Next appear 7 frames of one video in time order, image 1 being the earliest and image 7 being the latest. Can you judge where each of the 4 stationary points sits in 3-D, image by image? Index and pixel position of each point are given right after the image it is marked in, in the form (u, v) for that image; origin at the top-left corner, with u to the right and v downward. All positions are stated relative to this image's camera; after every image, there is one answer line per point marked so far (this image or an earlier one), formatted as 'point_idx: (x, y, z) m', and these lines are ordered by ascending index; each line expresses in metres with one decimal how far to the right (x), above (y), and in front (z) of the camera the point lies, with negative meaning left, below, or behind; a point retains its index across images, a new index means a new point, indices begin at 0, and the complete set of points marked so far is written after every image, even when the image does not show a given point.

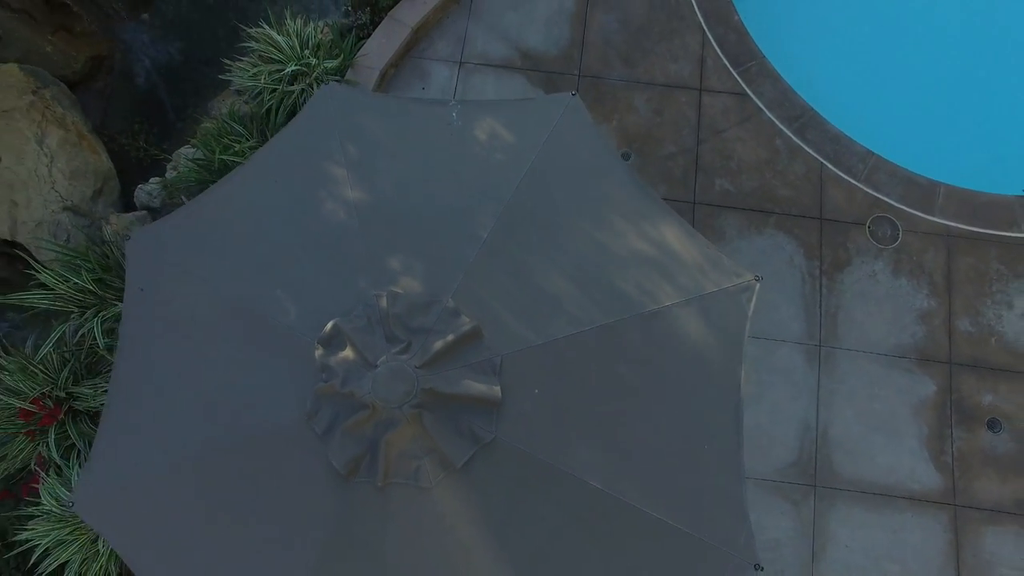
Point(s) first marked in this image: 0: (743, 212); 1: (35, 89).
0: (+2.1, +0.7, +5.4) m
1: (-4.4, +1.9, +5.7) m
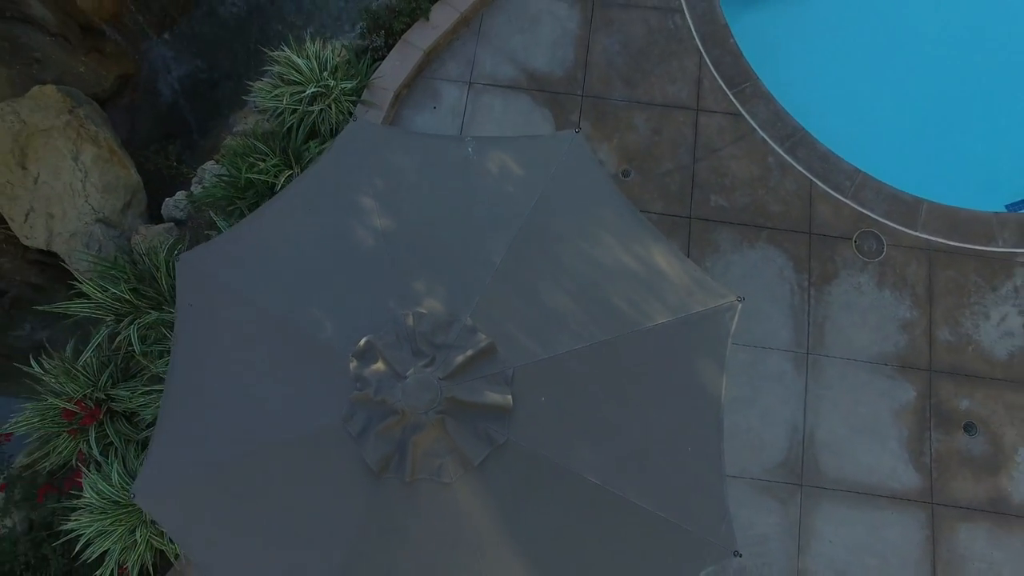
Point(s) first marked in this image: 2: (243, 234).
0: (+2.1, +0.6, +5.7) m
1: (-4.4, +1.8, +6.1) m
2: (-1.5, +0.3, +3.4) m
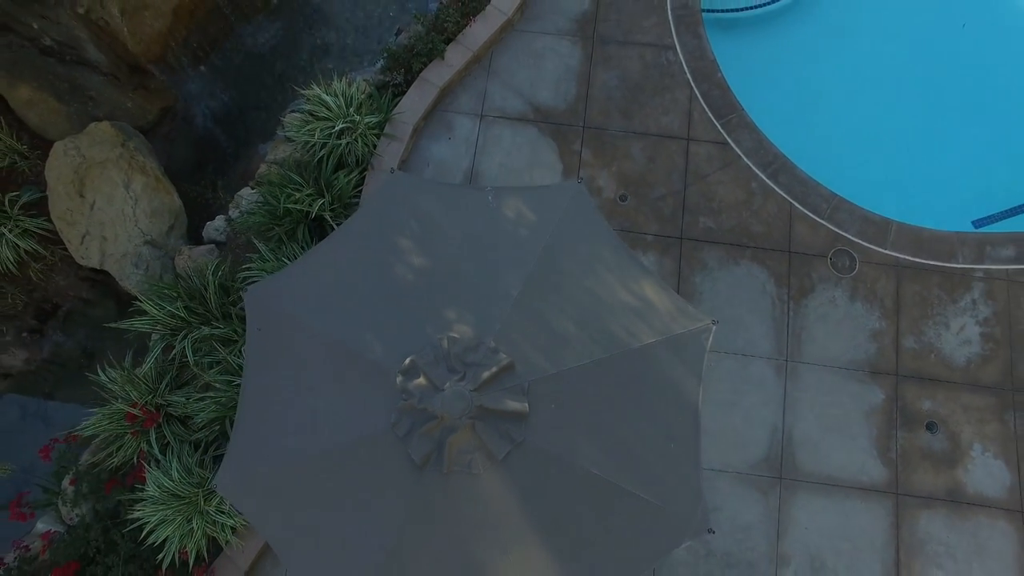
0: (+2.2, +0.4, +6.3) m
1: (-4.3, +1.6, +6.7) m
2: (-1.4, +0.1, +4.0) m
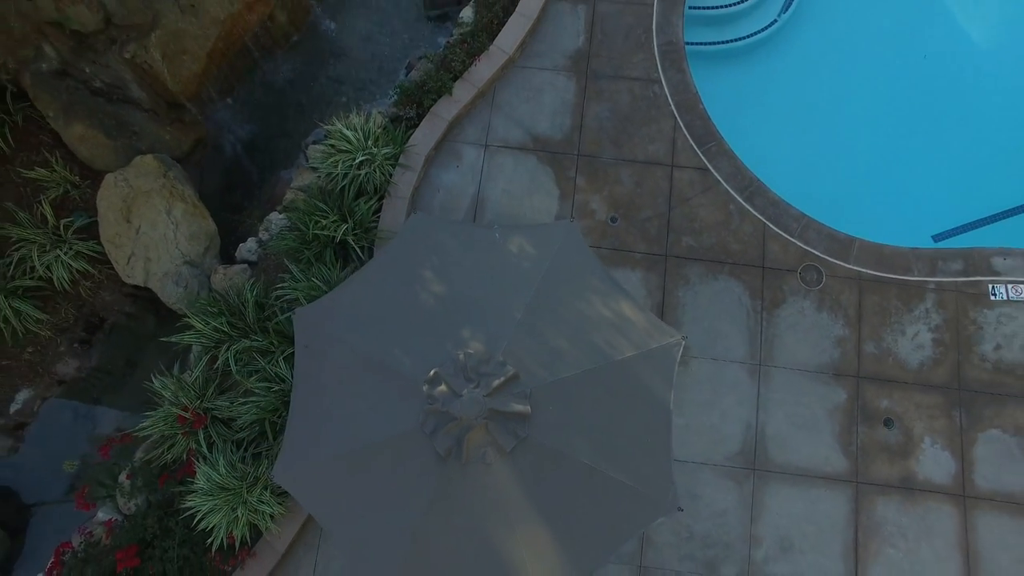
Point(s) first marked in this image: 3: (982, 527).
0: (+2.2, +0.3, +7.1) m
1: (-4.3, +1.4, +7.5) m
2: (-1.4, -0.1, +4.8) m
3: (+4.9, -2.5, +6.3) m
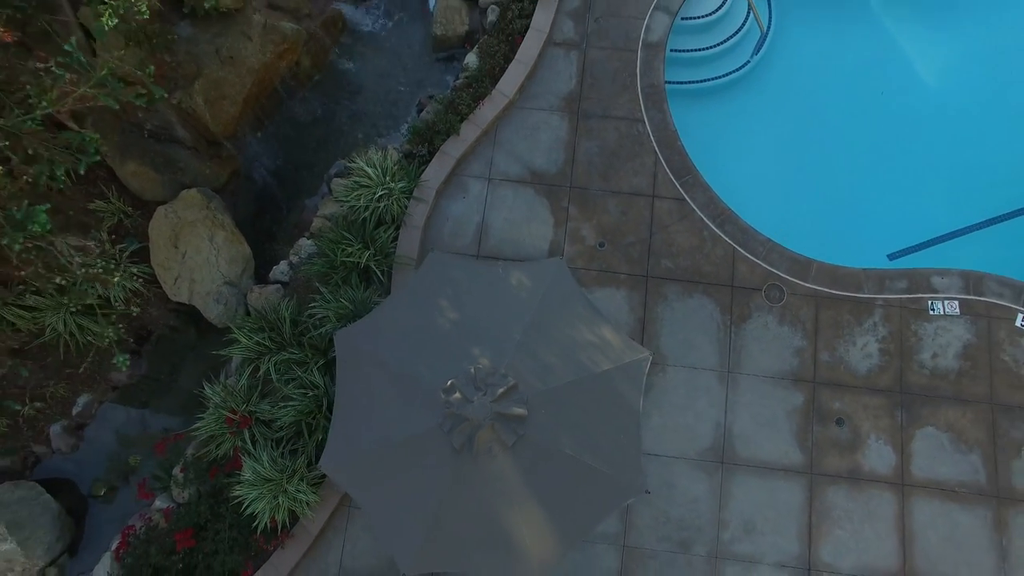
0: (+2.2, +0.1, +8.1) m
1: (-4.3, +1.2, +8.5) m
2: (-1.4, -0.3, +5.8) m
3: (+4.9, -2.7, +7.3) m
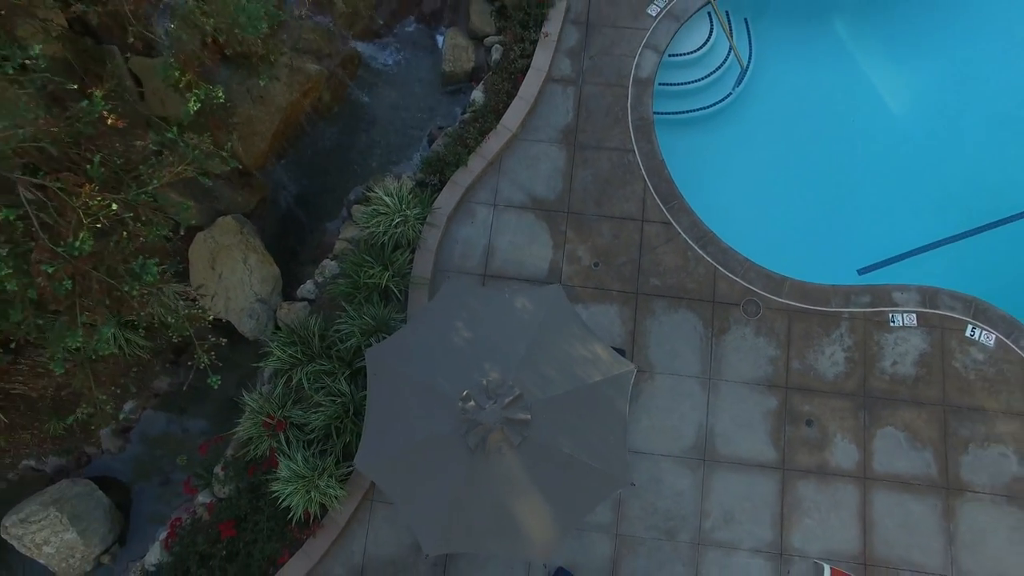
0: (+2.3, -0.1, +9.0) m
1: (-4.2, +0.9, +9.4) m
2: (-1.3, -0.5, +6.7) m
3: (+5.0, -2.9, +8.3) m
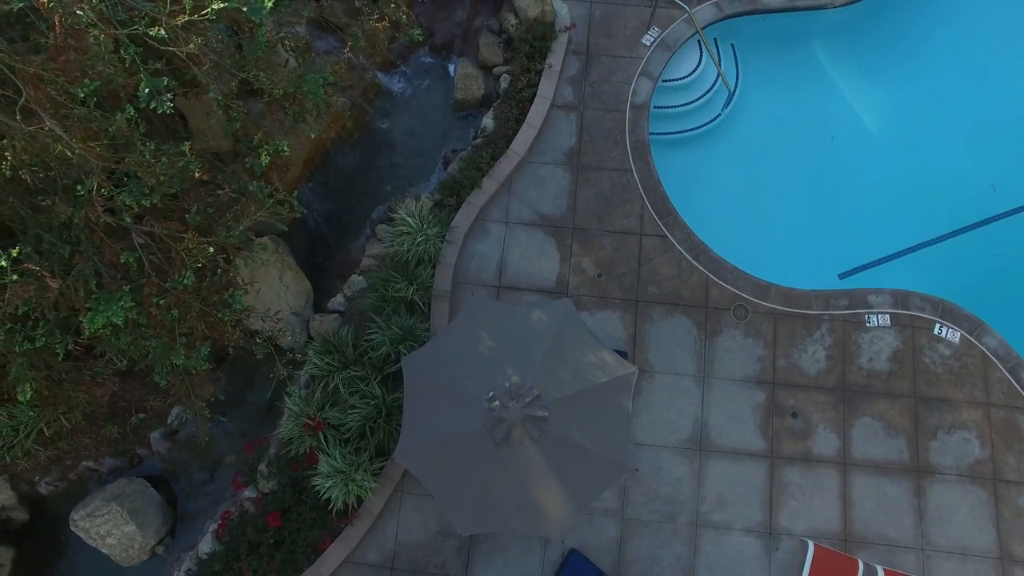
0: (+2.5, -0.3, +10.0) m
1: (-4.0, +0.7, +10.4) m
2: (-1.1, -0.7, +7.7) m
3: (+5.2, -3.0, +9.2) m
